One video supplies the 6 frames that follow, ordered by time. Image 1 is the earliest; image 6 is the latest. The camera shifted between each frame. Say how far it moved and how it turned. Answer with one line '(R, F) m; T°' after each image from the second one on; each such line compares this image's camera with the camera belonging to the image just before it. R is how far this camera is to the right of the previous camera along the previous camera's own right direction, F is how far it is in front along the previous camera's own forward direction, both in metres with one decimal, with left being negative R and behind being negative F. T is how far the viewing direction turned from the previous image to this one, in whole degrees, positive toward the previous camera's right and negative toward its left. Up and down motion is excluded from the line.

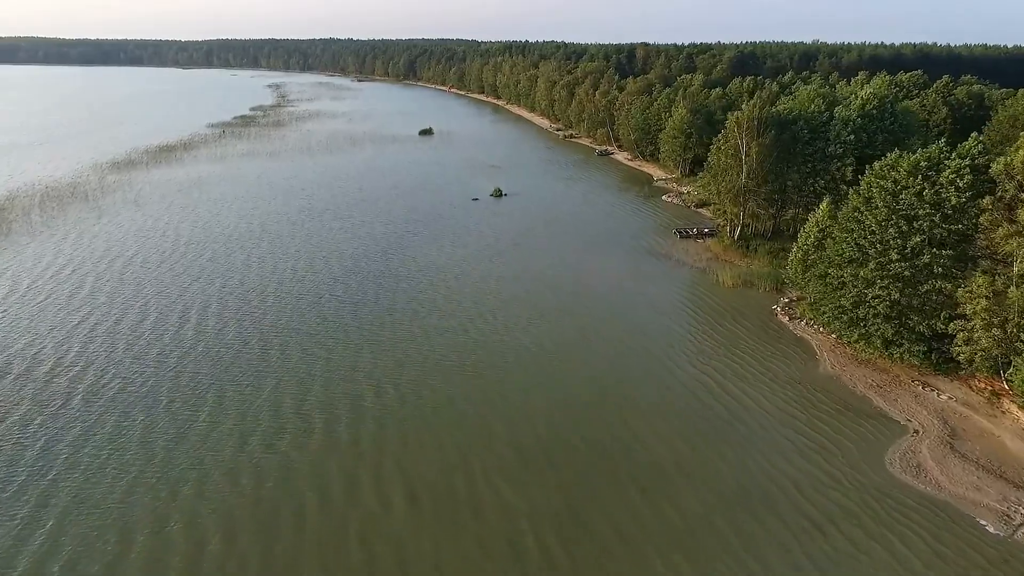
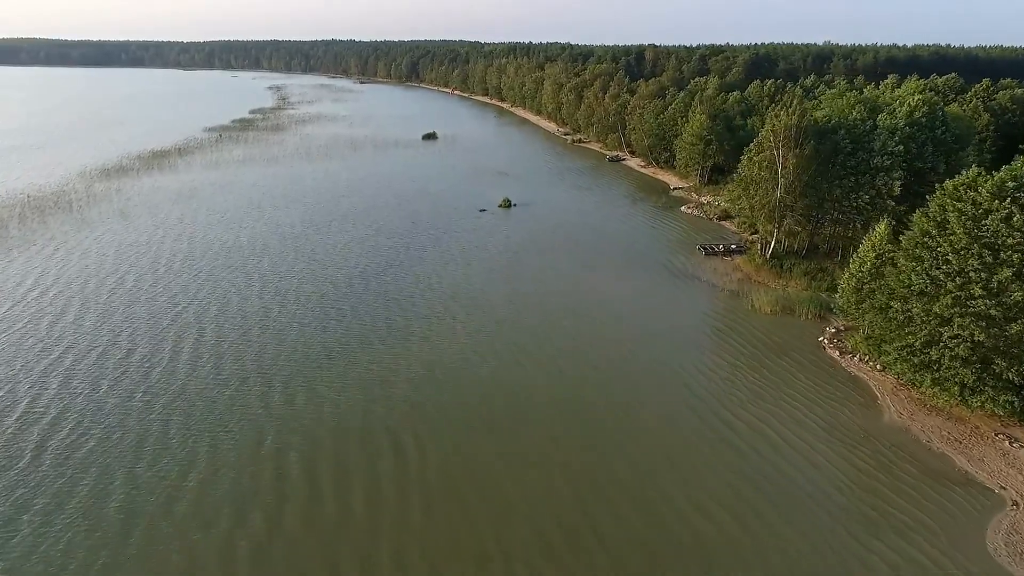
(-0.6, +2.5) m; 0°
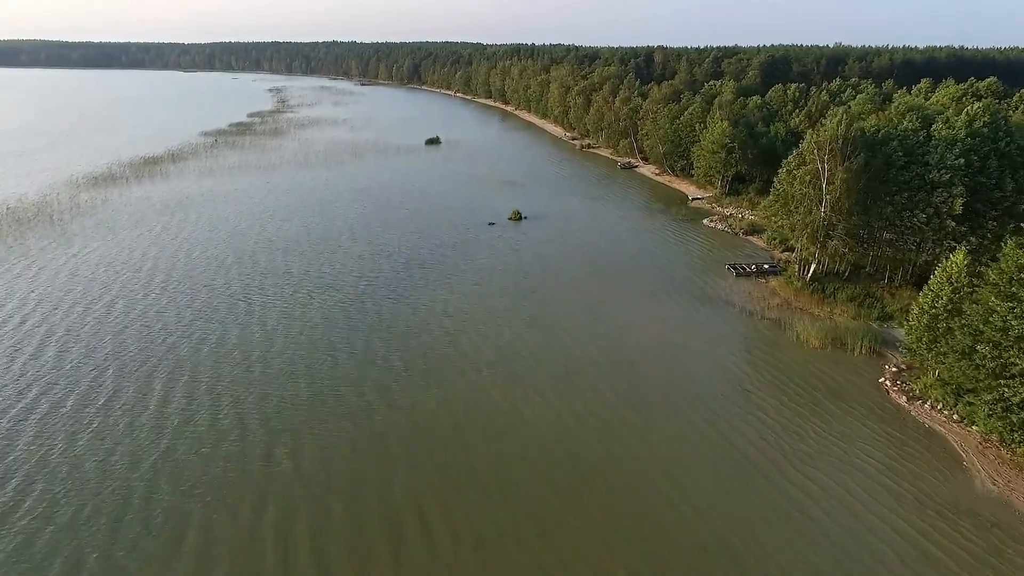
(-0.7, +2.6) m; 0°
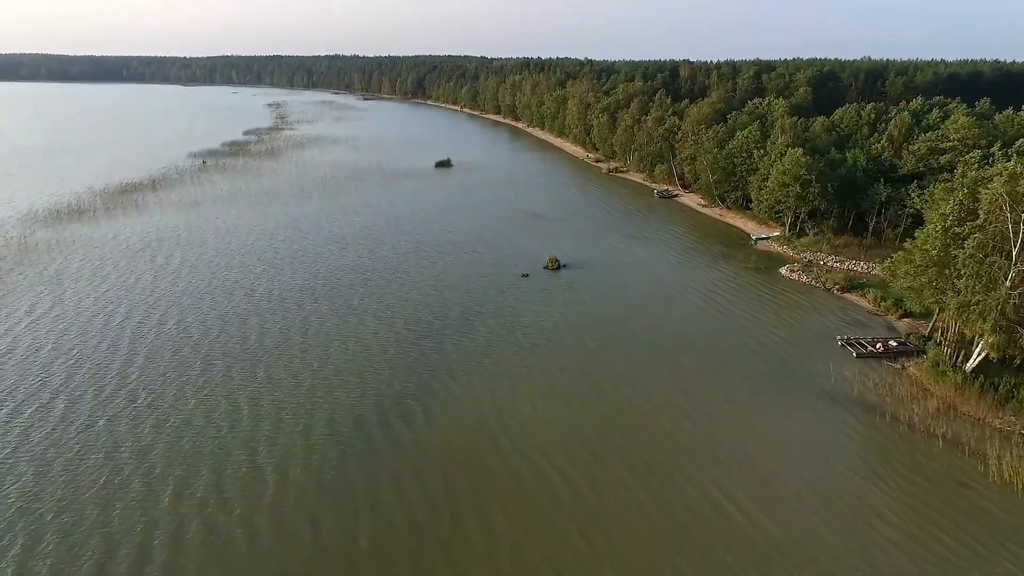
(-2.0, +6.9) m; 0°
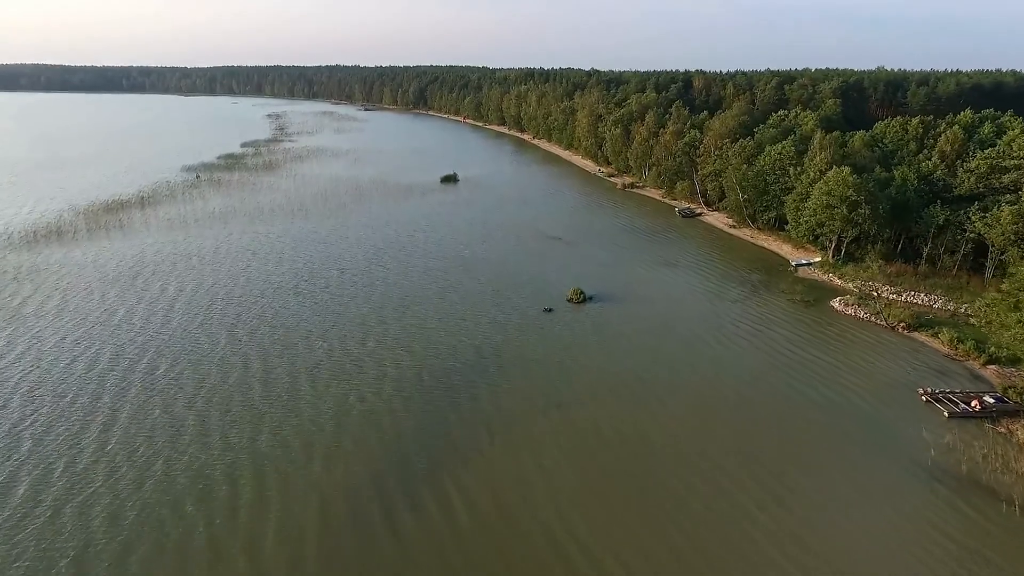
(-1.0, +3.4) m; 0°
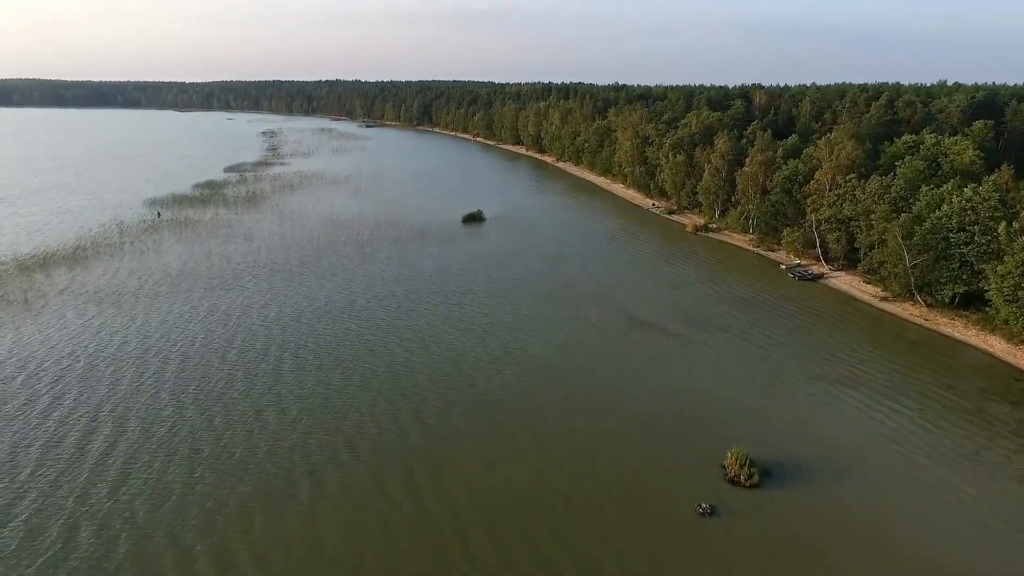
(-3.3, +12.8) m; 0°
